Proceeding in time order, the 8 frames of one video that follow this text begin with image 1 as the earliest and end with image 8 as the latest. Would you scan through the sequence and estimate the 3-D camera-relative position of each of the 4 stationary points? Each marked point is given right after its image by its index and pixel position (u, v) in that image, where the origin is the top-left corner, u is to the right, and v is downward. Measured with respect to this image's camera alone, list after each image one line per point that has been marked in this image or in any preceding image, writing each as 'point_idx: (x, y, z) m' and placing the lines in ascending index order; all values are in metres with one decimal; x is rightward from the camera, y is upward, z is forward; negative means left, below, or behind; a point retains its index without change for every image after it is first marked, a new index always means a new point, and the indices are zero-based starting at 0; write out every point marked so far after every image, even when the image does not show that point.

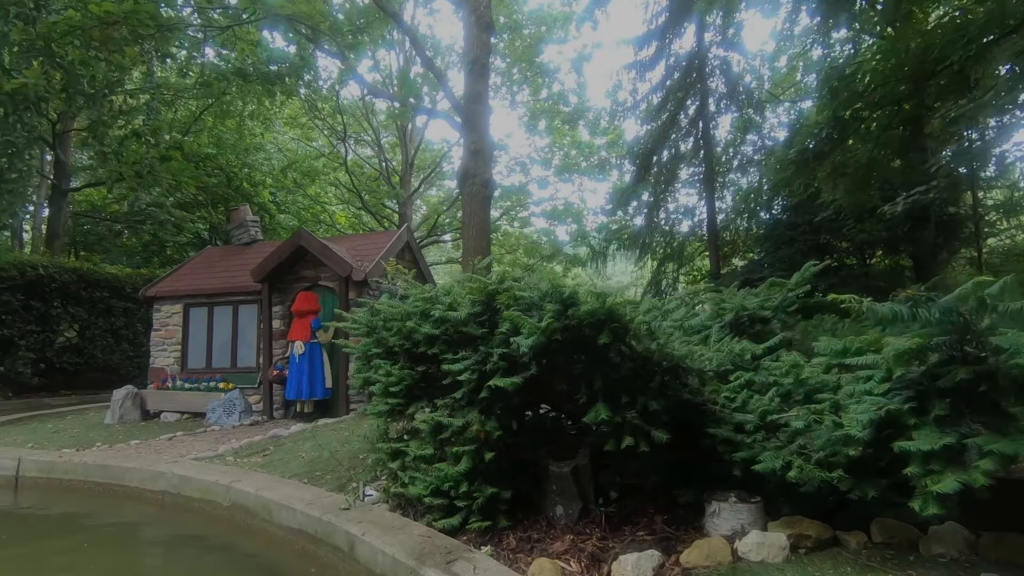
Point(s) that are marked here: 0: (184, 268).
0: (-6.2, +0.4, +10.4) m
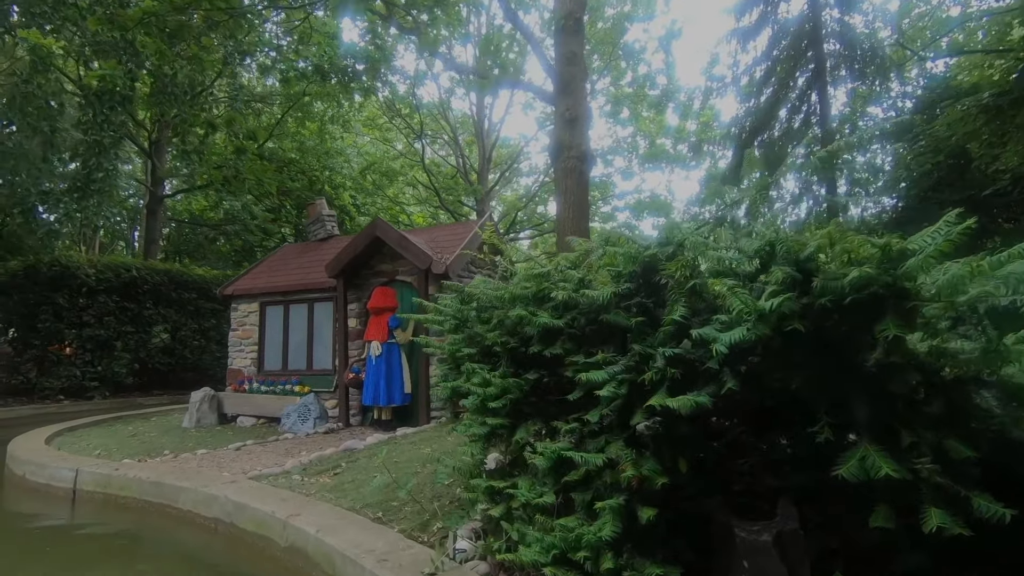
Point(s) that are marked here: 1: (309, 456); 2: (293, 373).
0: (-4.6, +0.4, +10.0) m
1: (-2.0, -1.7, +5.5) m
2: (-3.5, -1.4, +8.8) m
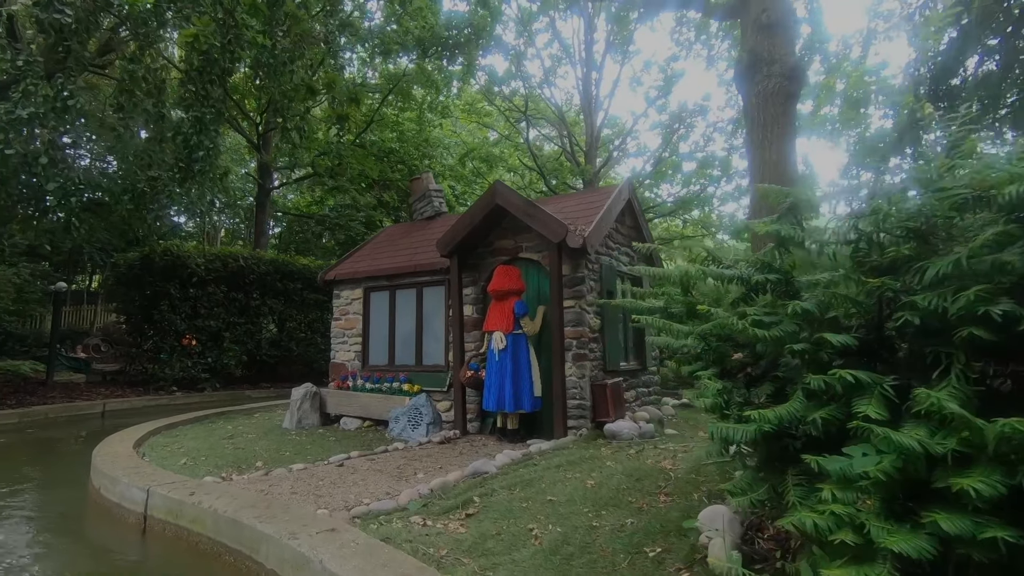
0: (-2.4, +0.6, +9.0) m
1: (-0.6, -1.5, +4.2) m
2: (-1.5, -1.1, +7.6) m
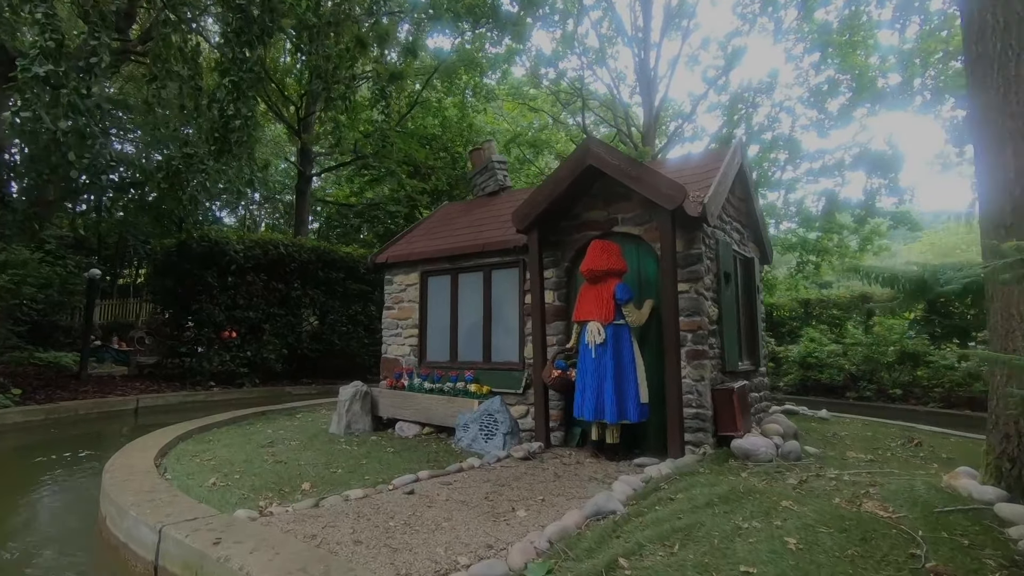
0: (-1.3, +0.9, +7.9) m
1: (+0.2, -1.3, +3.0) m
2: (-0.5, -0.9, +6.4) m
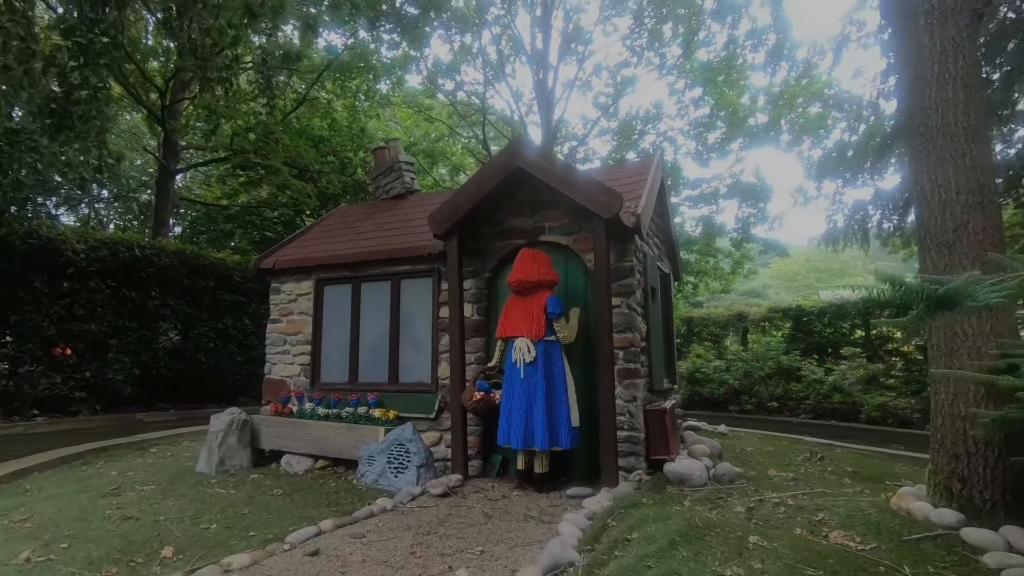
0: (-2.5, +0.7, +7.0) m
1: (-0.1, -1.3, +2.4) m
2: (-1.5, -1.0, +5.7) m
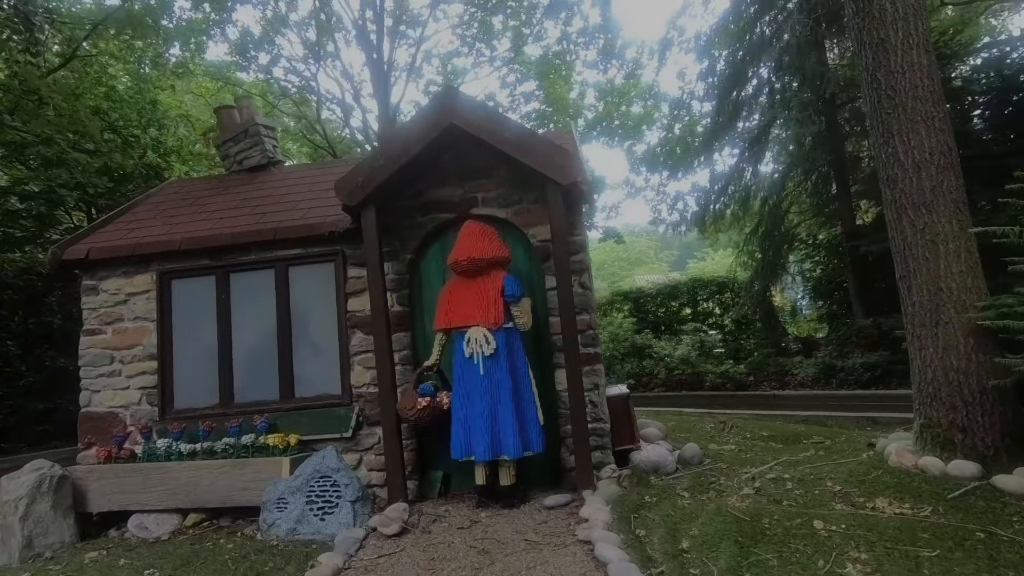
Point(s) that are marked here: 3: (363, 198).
0: (-3.6, +0.7, +5.2) m
1: (+0.3, -1.2, +1.7) m
2: (-2.1, -1.0, +4.3) m
3: (-1.1, +0.7, +4.0) m
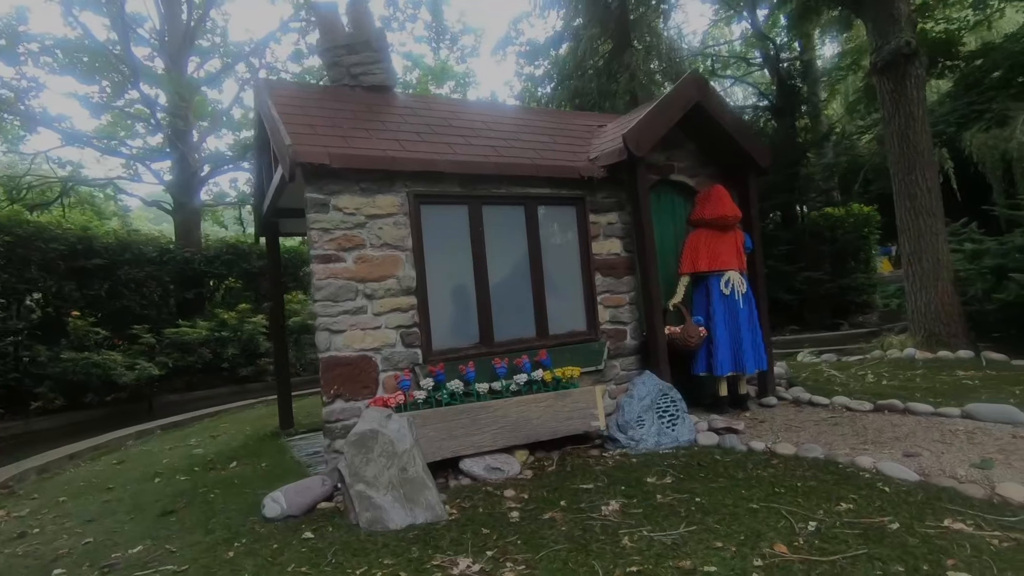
0: (-1.7, +1.3, +4.3) m
1: (+3.1, -0.8, +2.4) m
2: (0.0, -0.4, +4.0) m
3: (+1.0, +1.1, +4.0) m
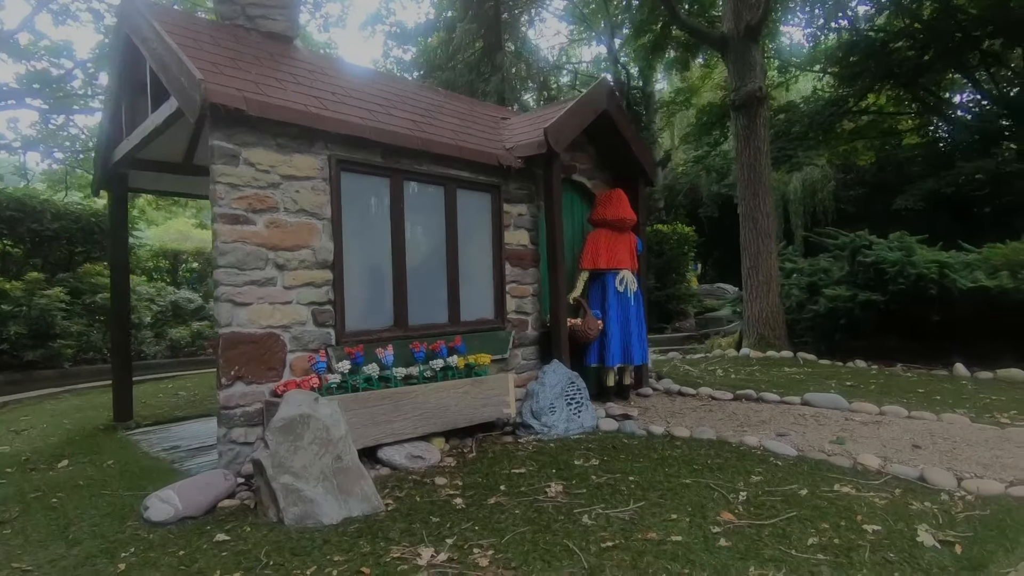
0: (-2.1, +1.6, +3.6) m
1: (+2.8, -0.9, +3.3) m
2: (-0.6, -0.3, +3.9) m
3: (+0.5, +1.2, +4.2) m
